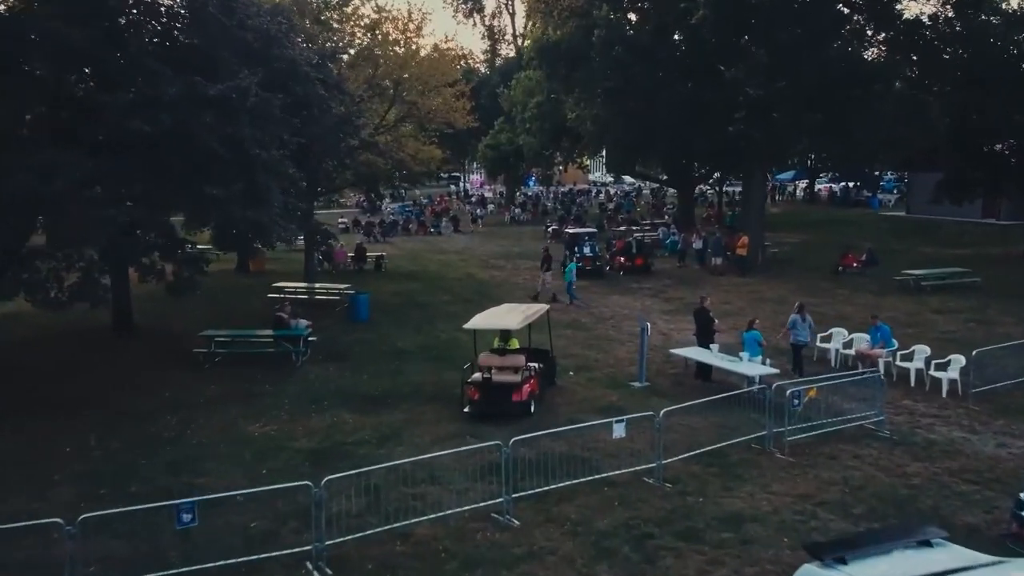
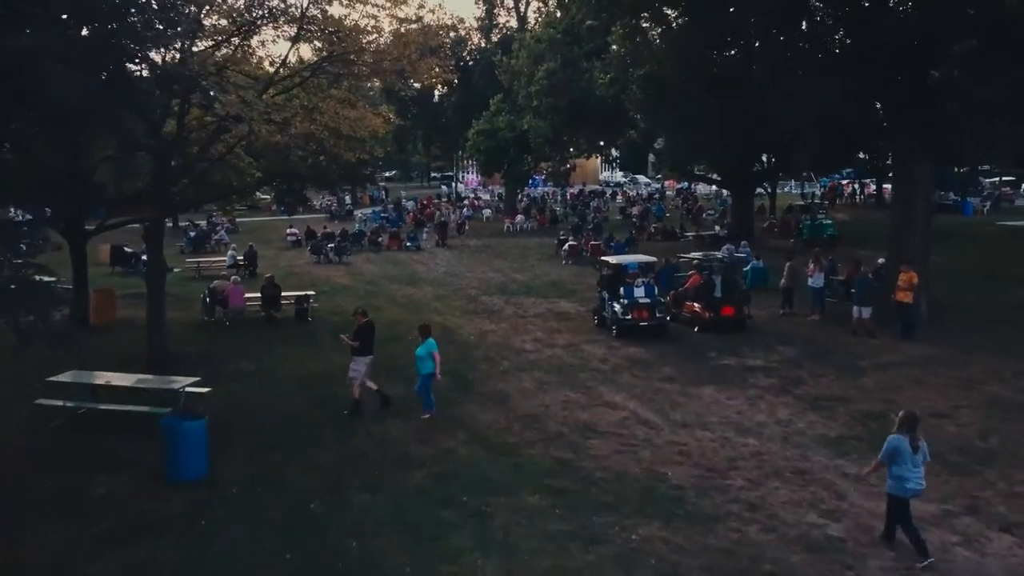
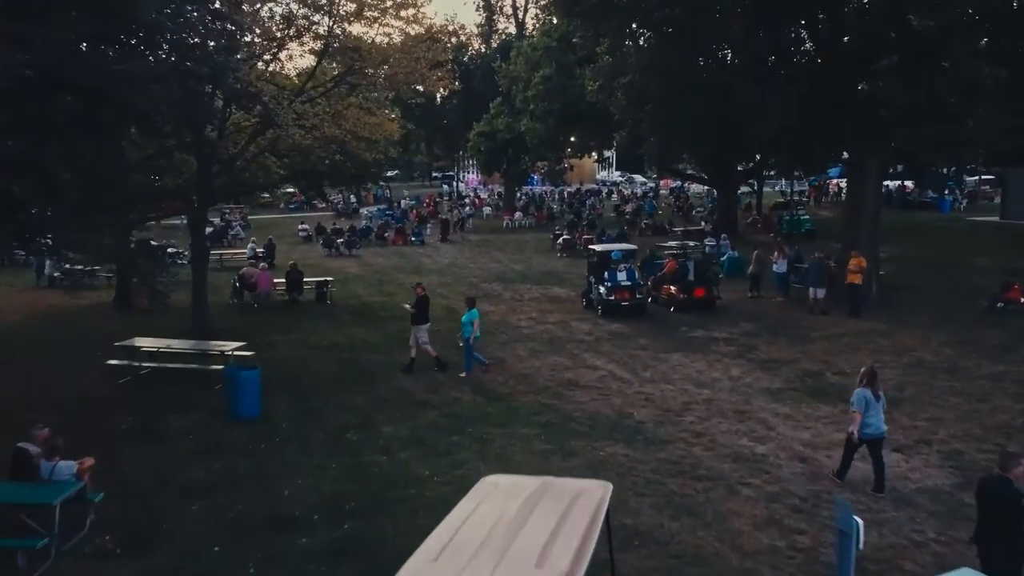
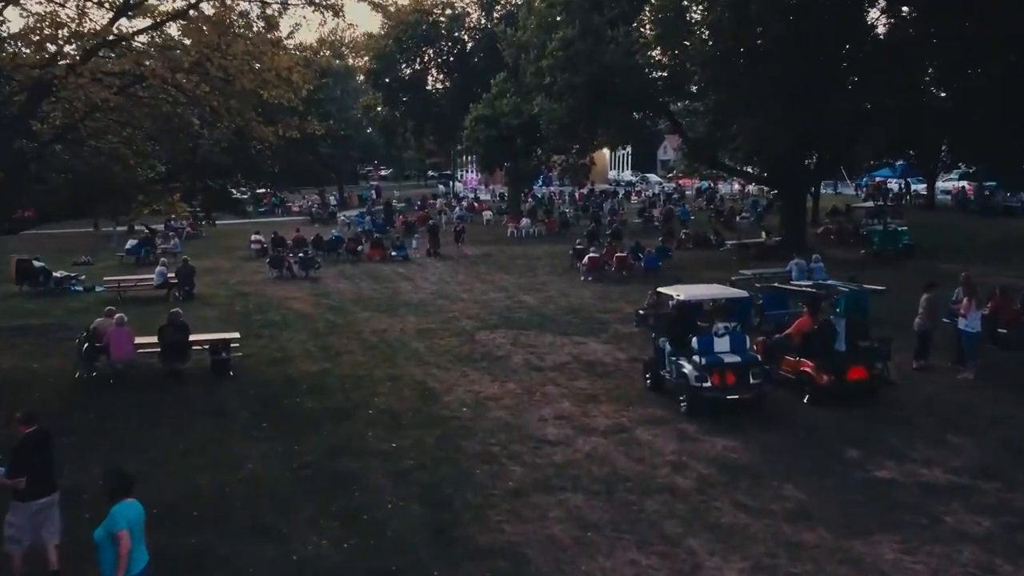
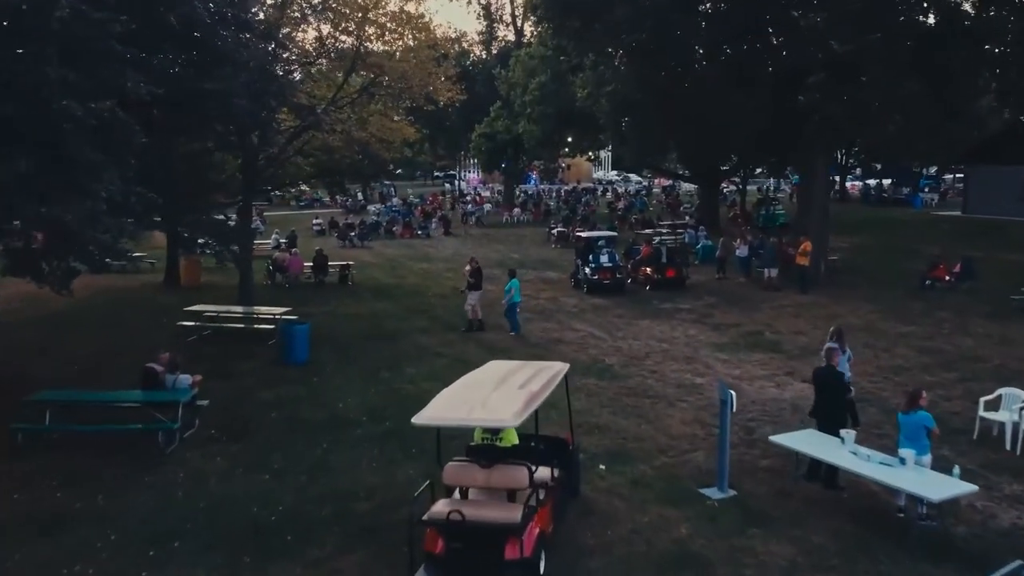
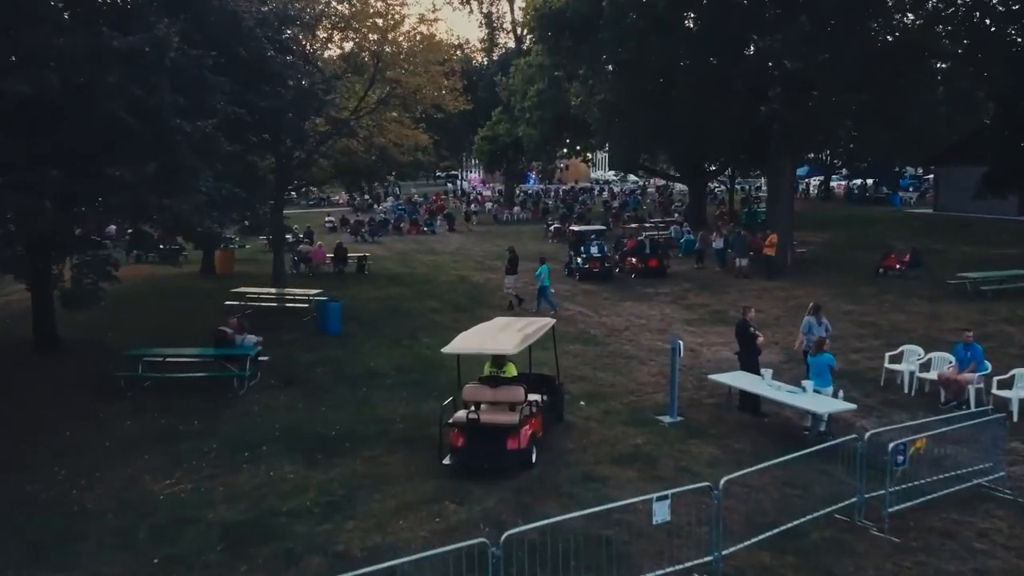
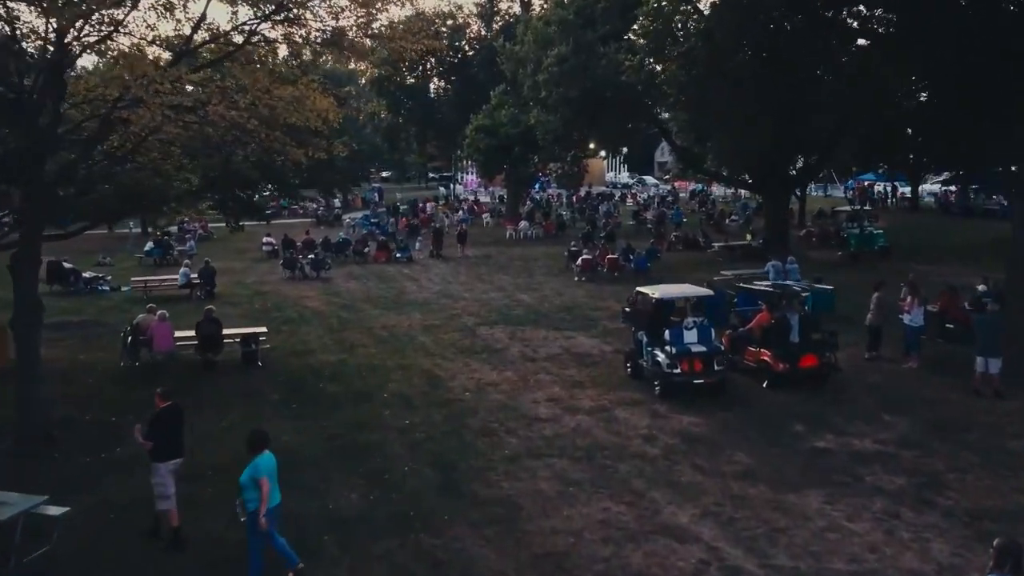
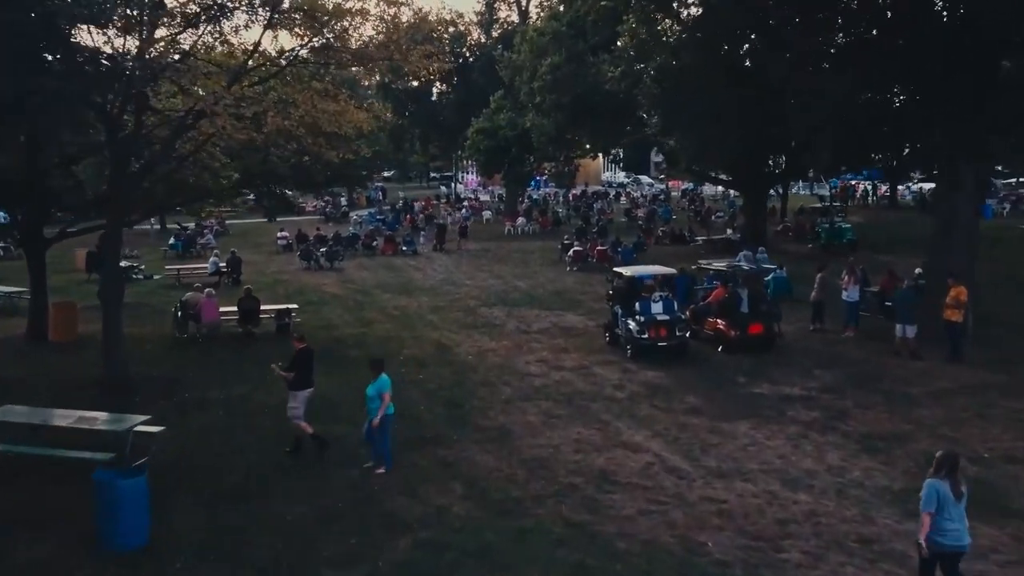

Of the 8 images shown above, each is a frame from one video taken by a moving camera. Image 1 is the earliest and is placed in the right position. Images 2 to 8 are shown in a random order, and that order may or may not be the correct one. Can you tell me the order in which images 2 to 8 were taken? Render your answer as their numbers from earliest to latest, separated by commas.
6, 5, 3, 2, 8, 7, 4
